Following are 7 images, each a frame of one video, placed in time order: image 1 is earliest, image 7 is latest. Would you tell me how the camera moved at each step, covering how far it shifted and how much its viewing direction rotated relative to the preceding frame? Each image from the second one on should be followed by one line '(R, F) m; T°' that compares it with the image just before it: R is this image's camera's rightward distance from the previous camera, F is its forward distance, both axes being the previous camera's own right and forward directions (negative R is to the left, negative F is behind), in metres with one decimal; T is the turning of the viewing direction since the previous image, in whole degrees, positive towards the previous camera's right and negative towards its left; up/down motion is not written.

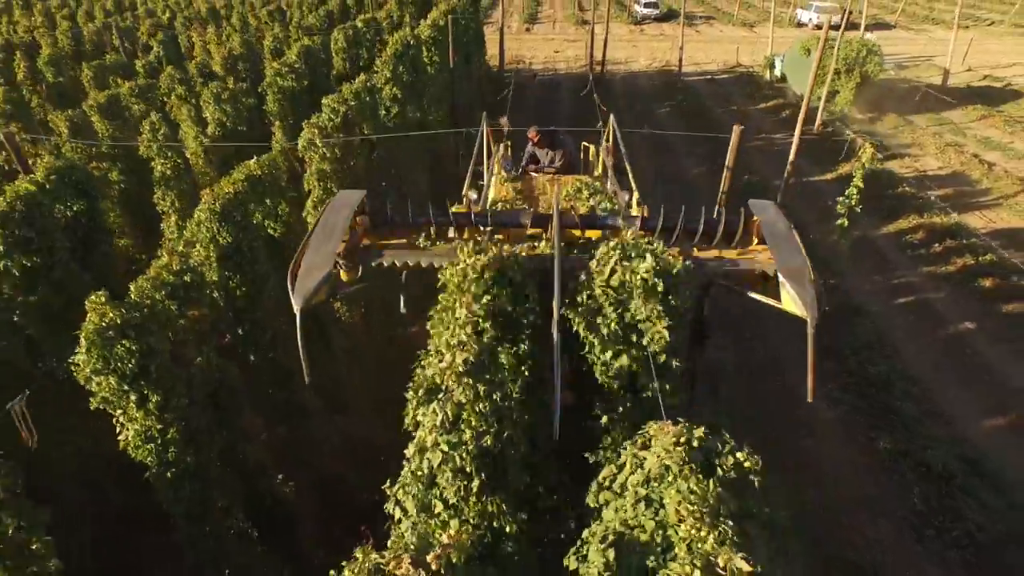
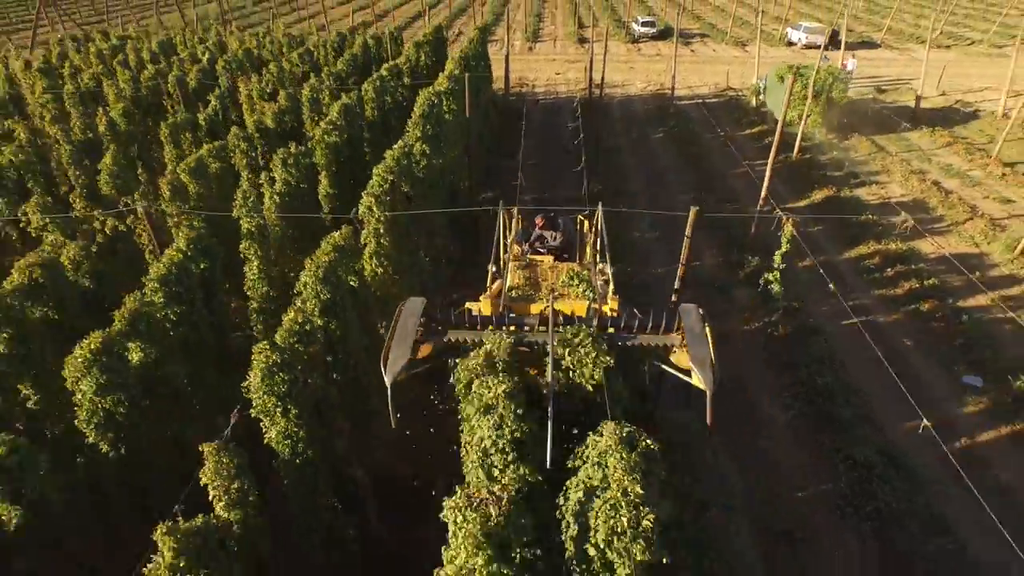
(-0.1, -1.6) m; 0°
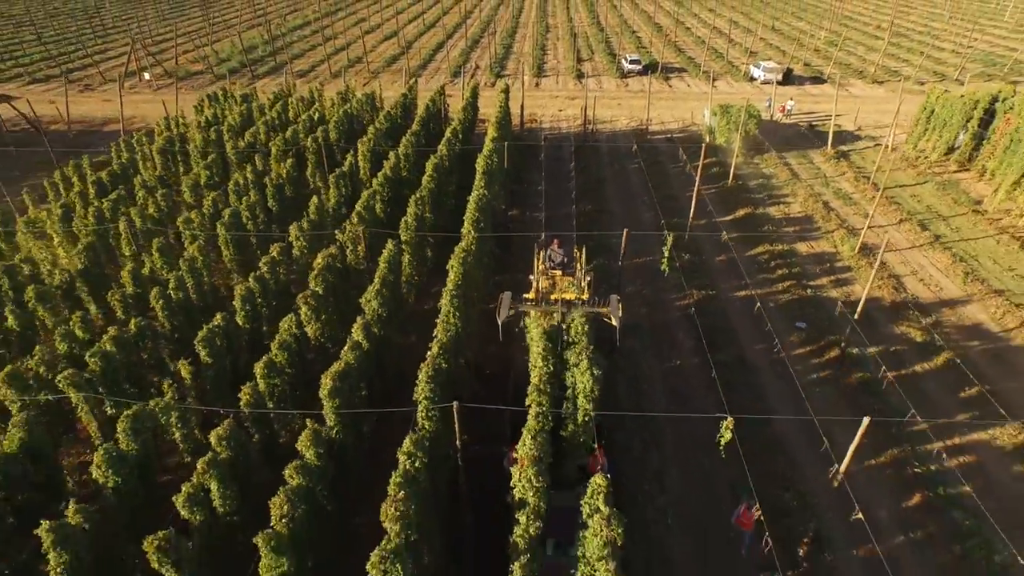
(-0.6, -6.9) m; 0°
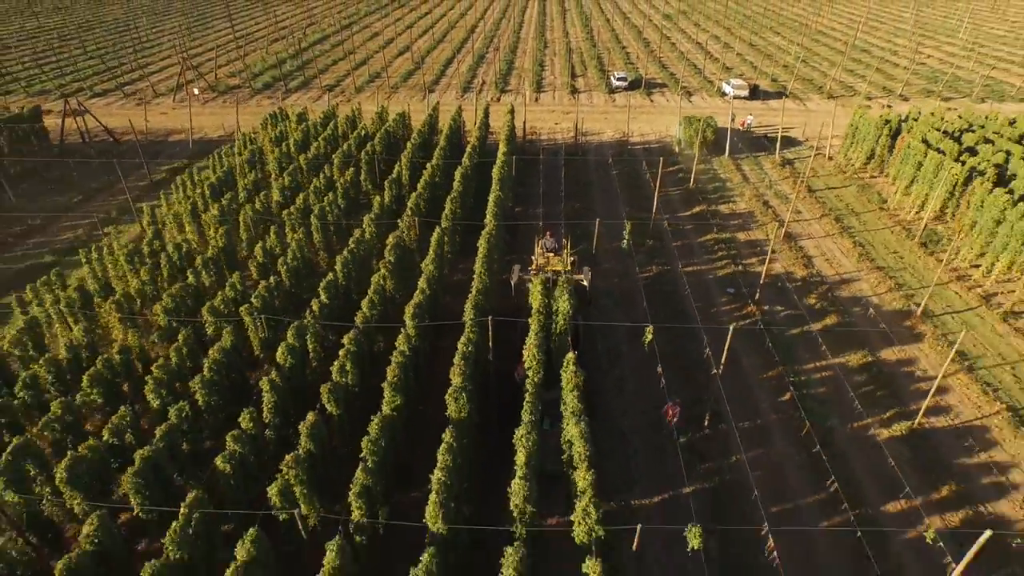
(-0.3, -5.9) m; 0°
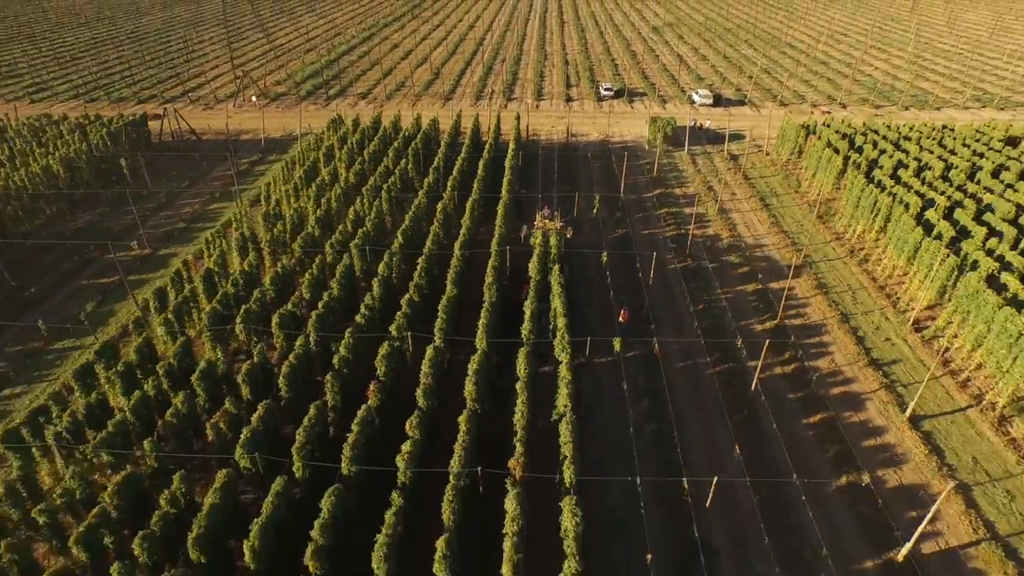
(-0.3, -8.9) m; 0°
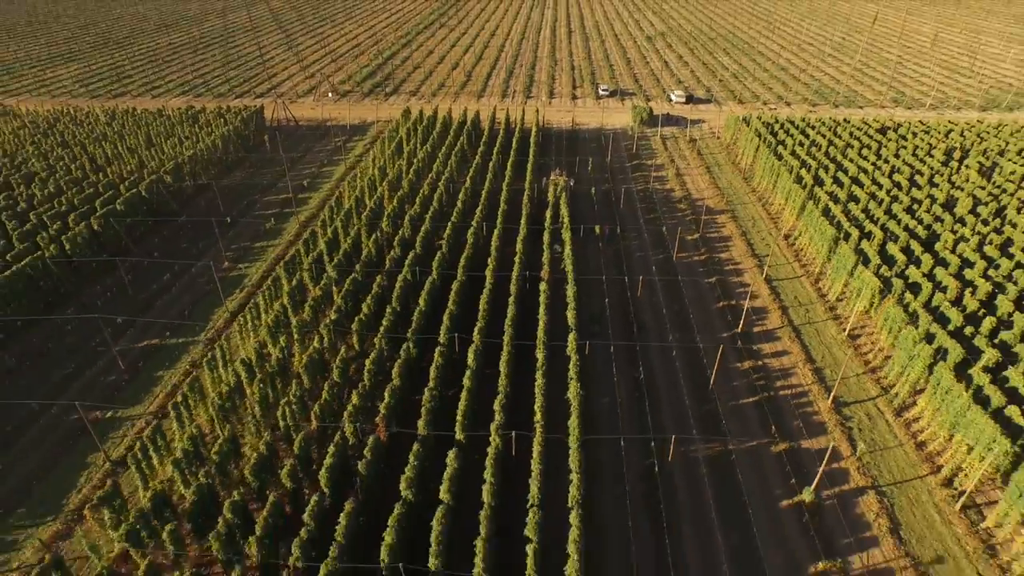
(-1.2, -15.0) m; 0°
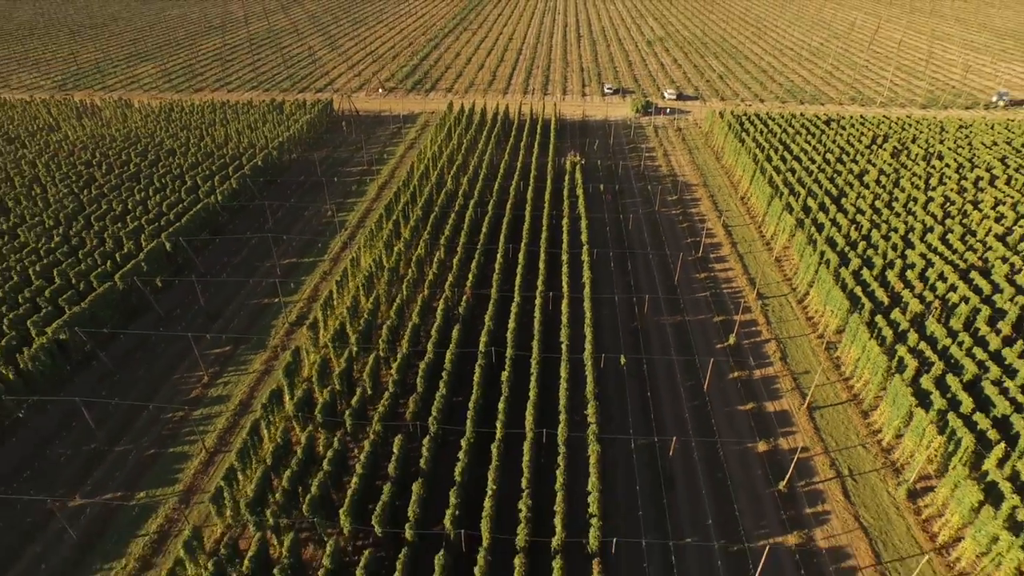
(-1.8, -13.2) m; 0°
